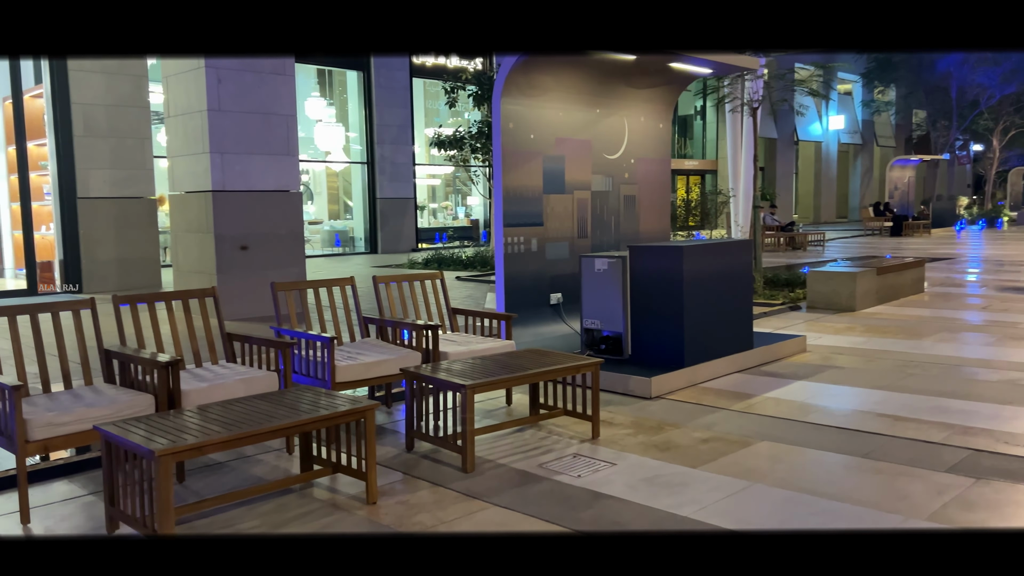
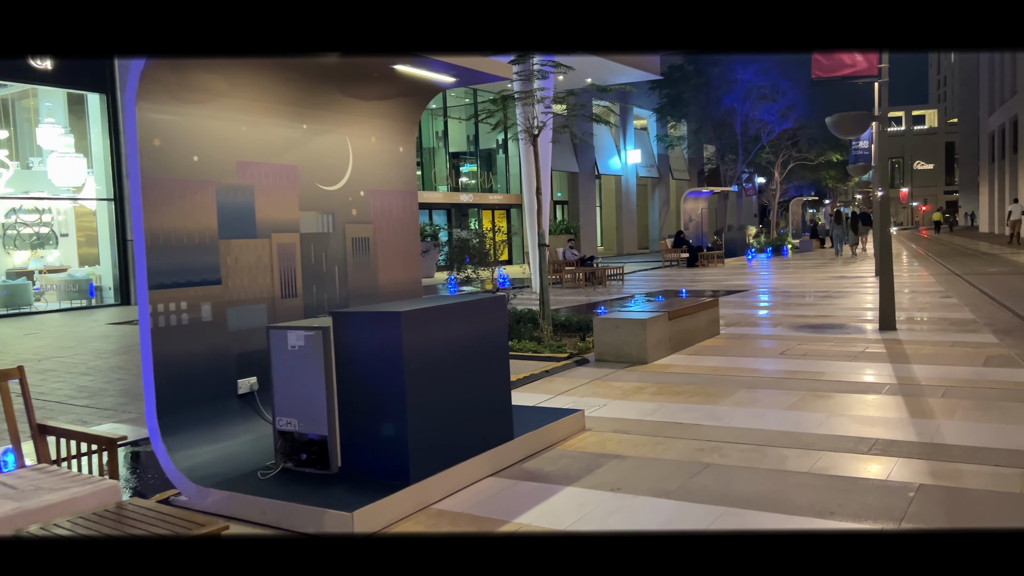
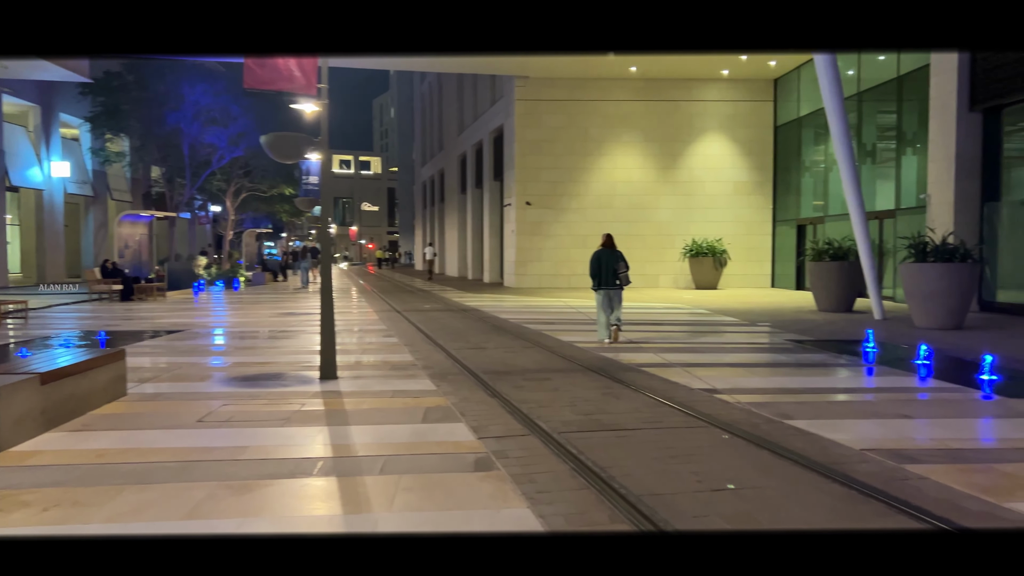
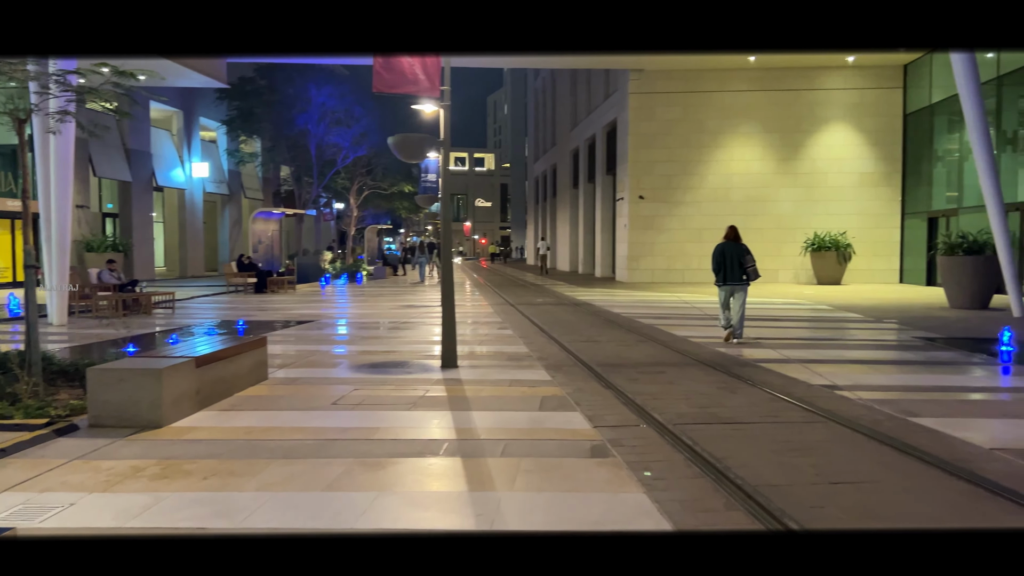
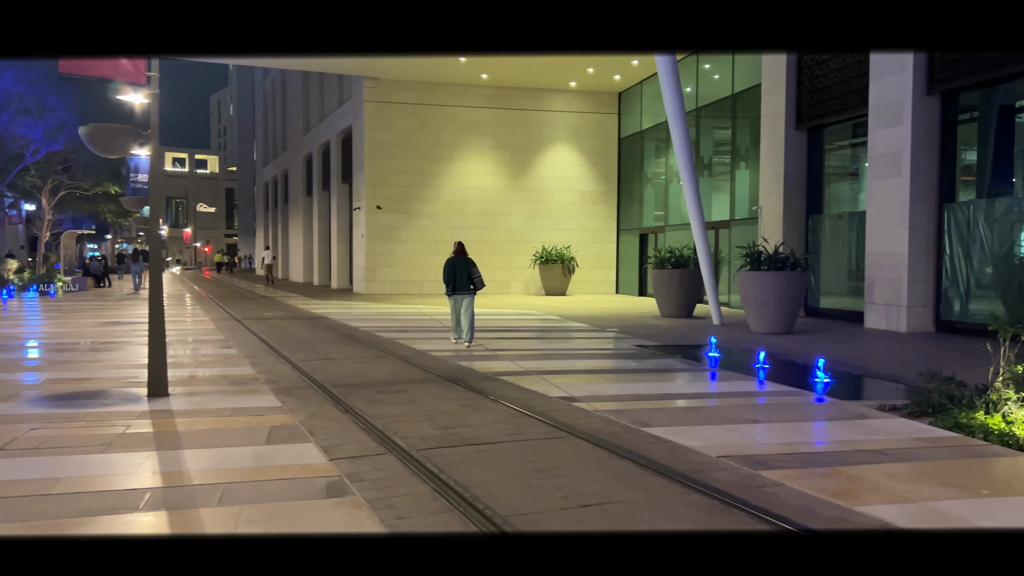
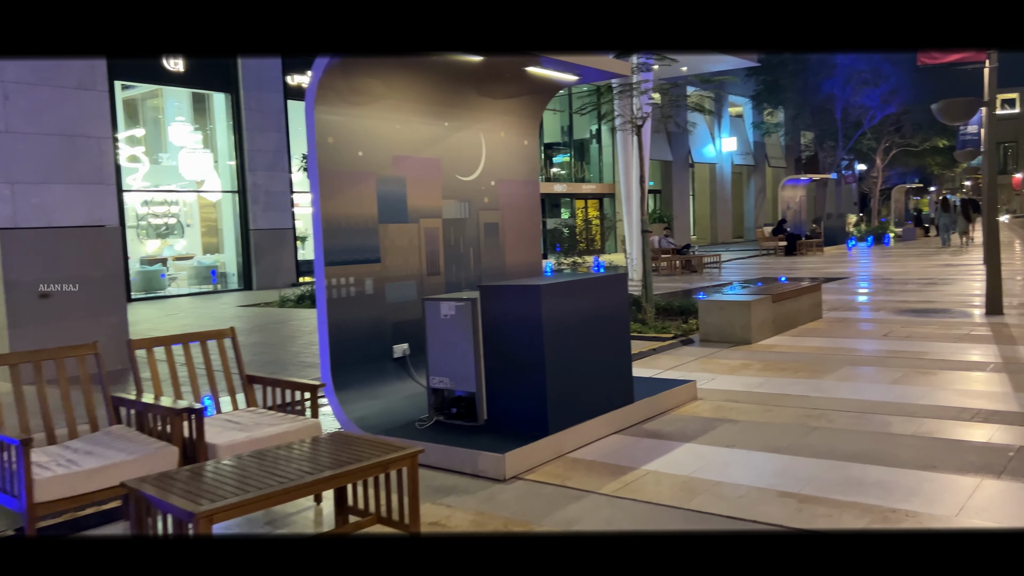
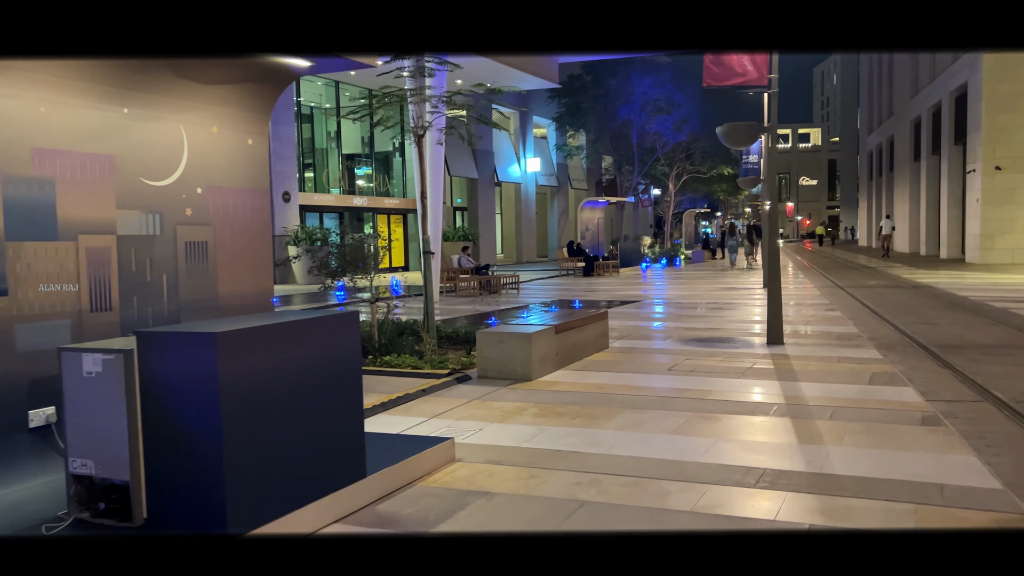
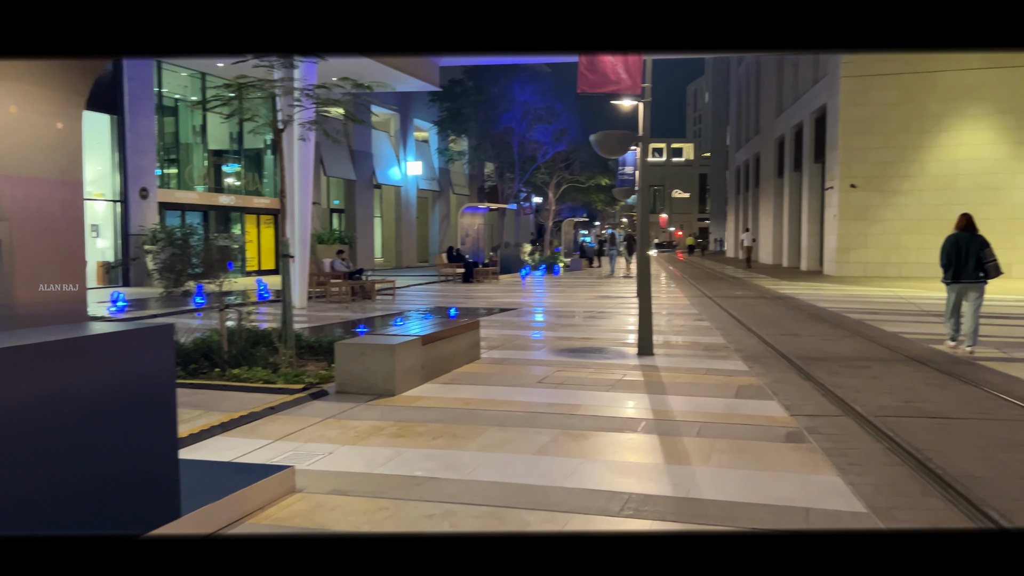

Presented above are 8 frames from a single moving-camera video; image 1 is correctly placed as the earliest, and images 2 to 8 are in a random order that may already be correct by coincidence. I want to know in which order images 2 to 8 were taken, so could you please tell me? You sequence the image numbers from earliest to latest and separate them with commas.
6, 2, 7, 8, 4, 3, 5
